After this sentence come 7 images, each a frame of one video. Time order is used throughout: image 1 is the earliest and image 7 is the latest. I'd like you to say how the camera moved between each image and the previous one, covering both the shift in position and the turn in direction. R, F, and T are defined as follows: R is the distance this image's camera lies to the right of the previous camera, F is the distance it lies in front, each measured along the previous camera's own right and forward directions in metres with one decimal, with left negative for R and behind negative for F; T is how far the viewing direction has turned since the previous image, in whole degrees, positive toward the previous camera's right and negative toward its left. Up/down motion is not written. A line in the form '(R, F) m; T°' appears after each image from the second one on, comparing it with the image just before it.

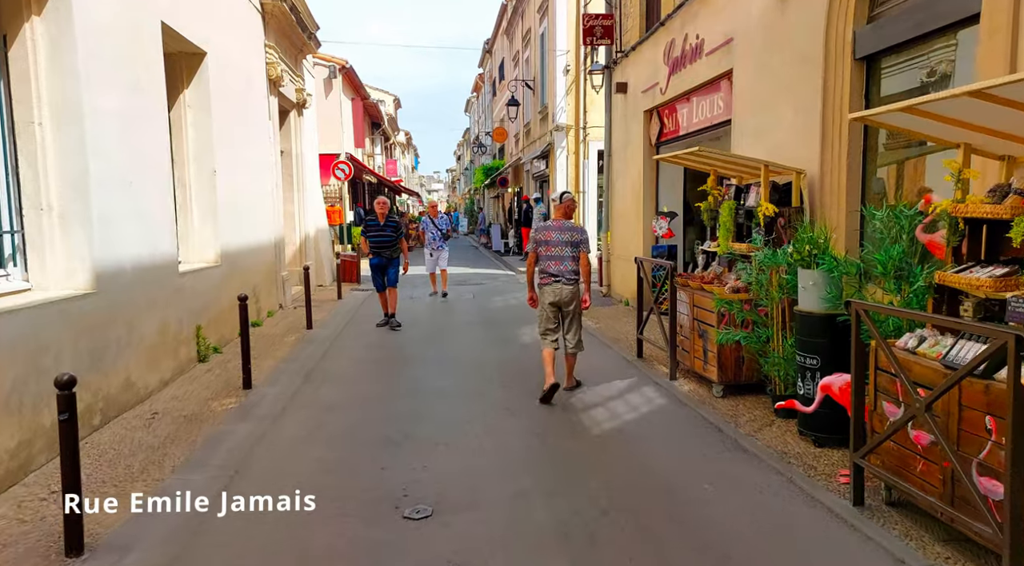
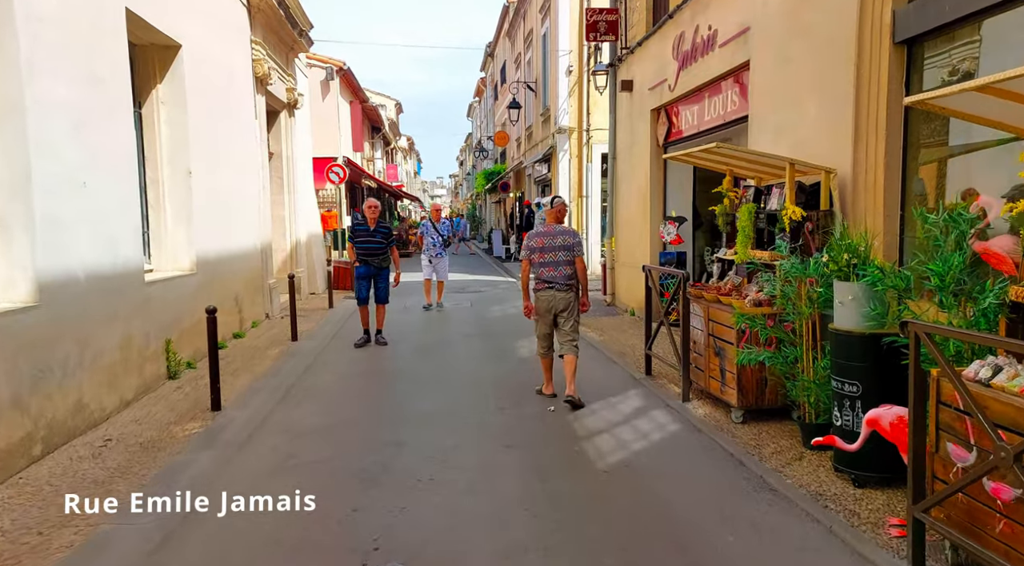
(+0.1, +0.6) m; 0°
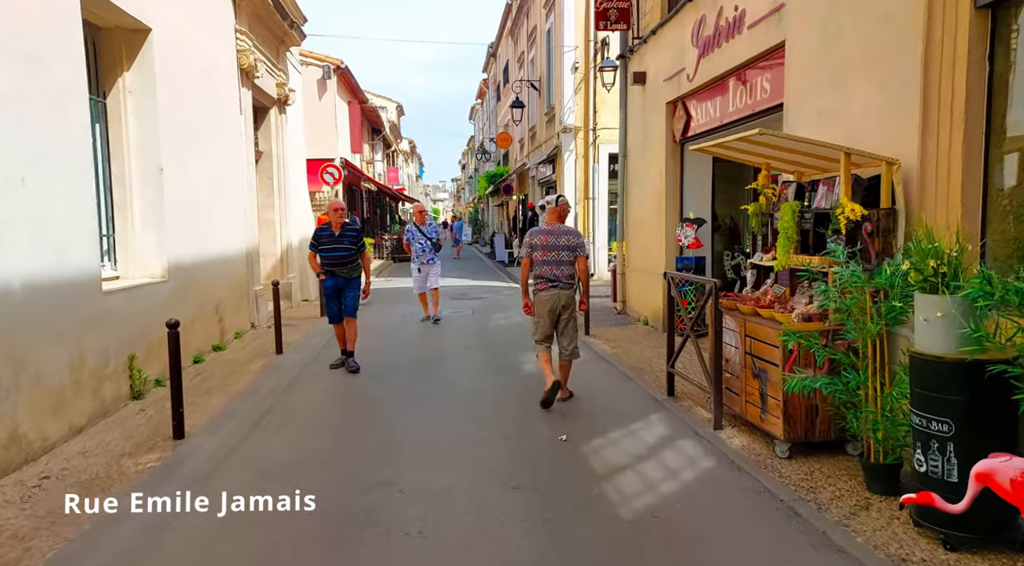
(0.0, +0.7) m; 0°
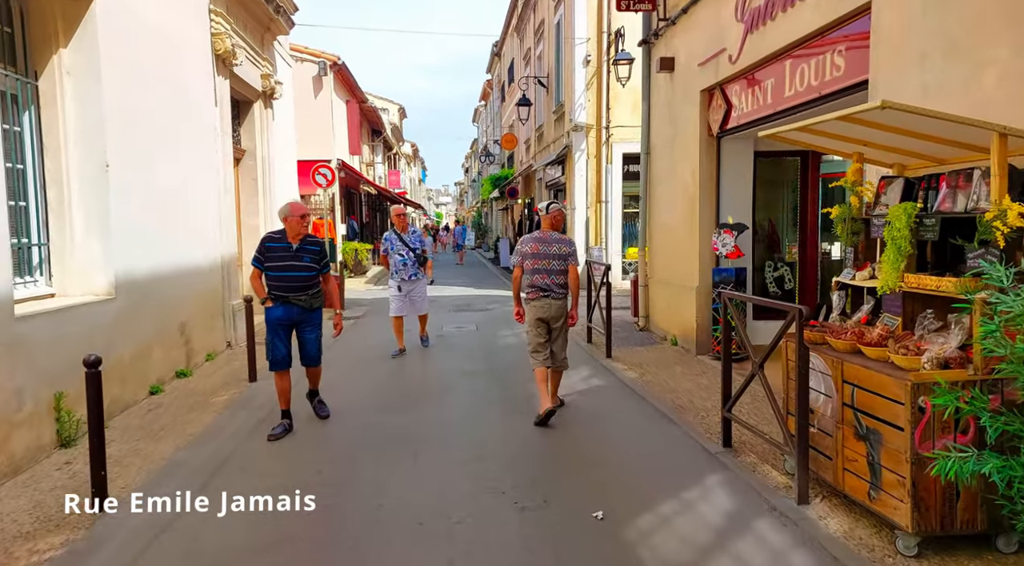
(-0.1, +1.1) m; 0°
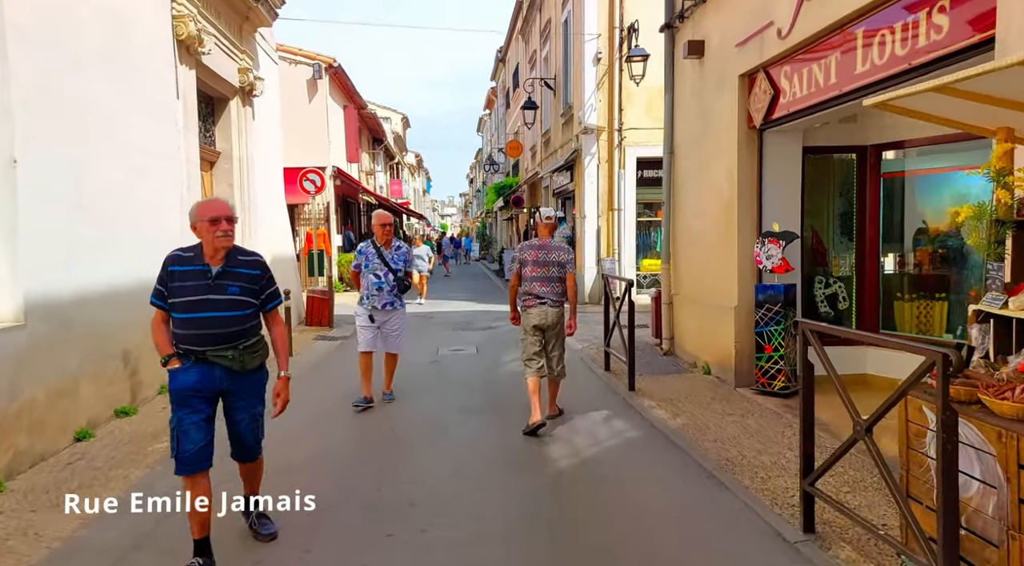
(0.0, +1.2) m; 0°
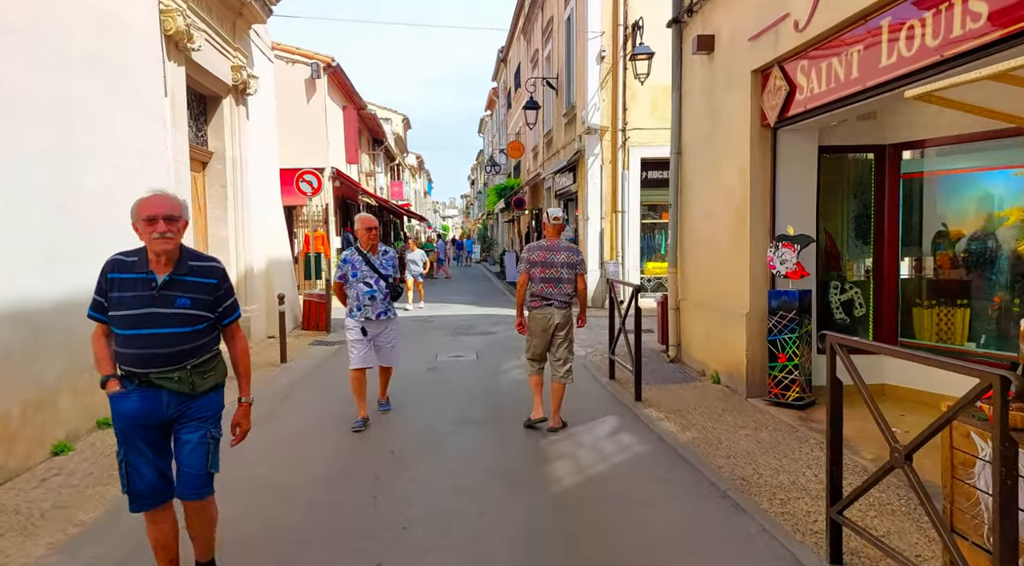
(0.0, +0.3) m; 0°
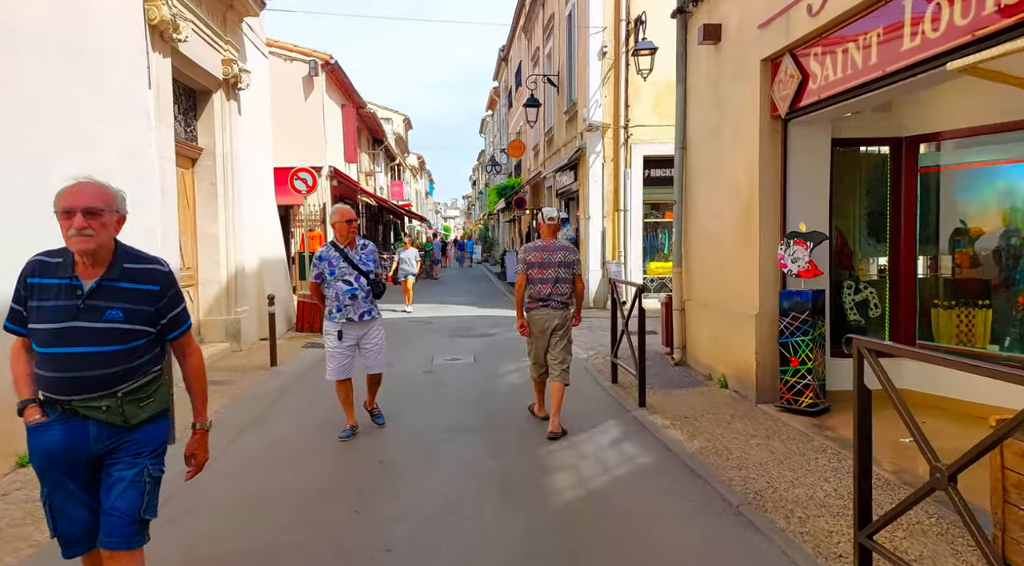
(0.0, +0.3) m; 0°
